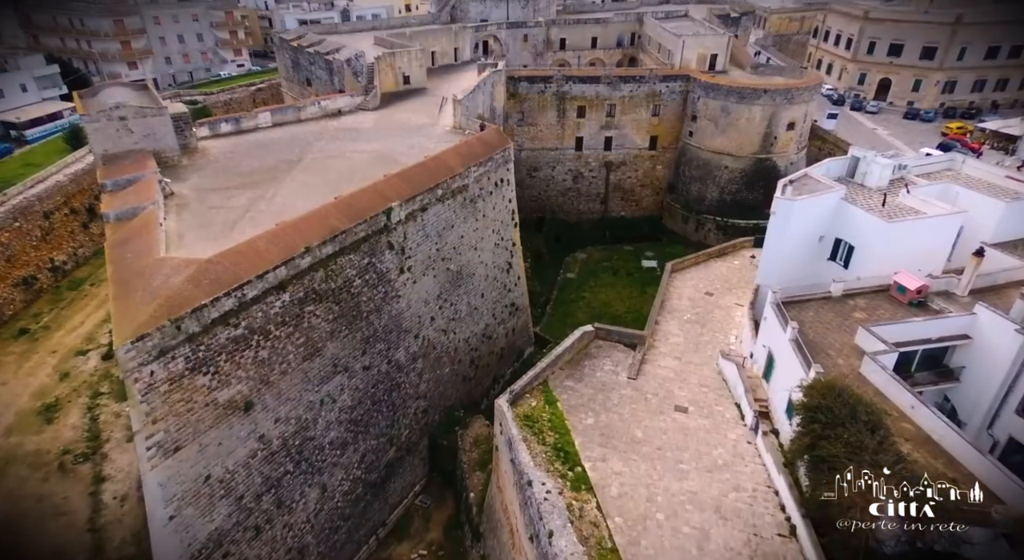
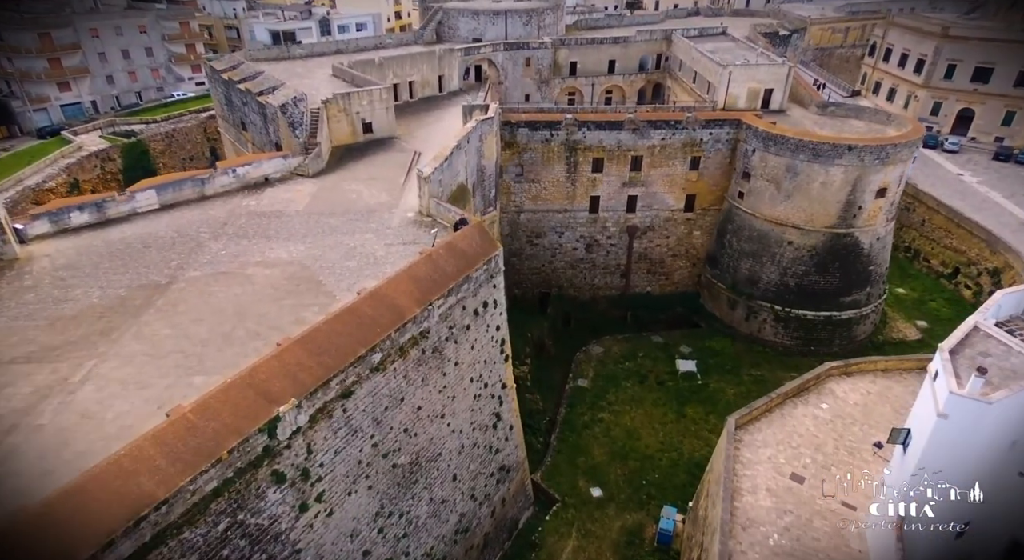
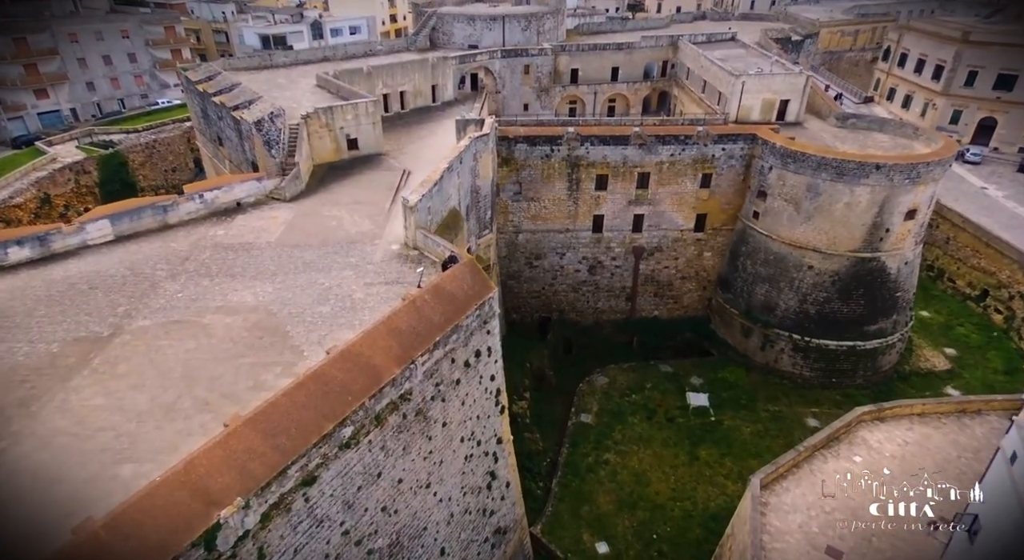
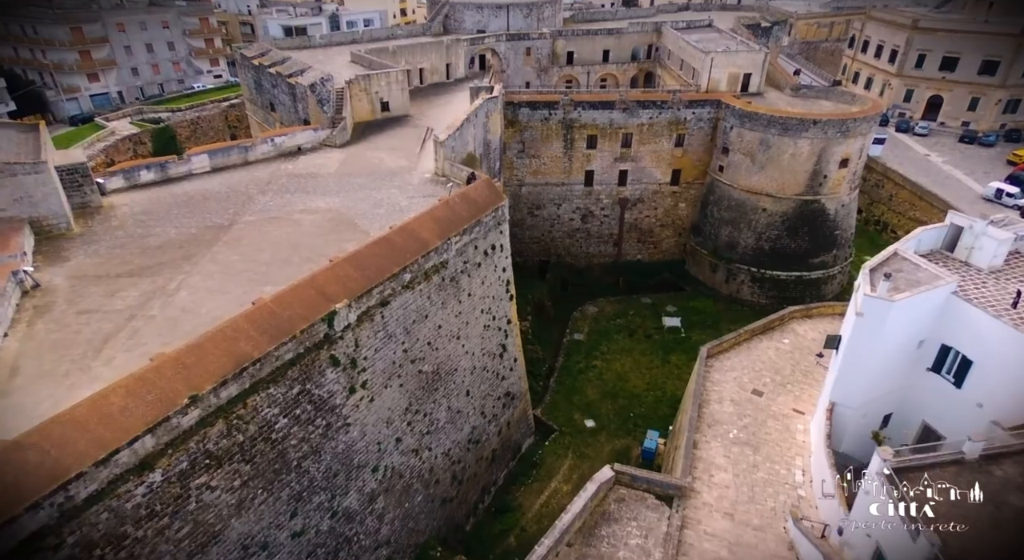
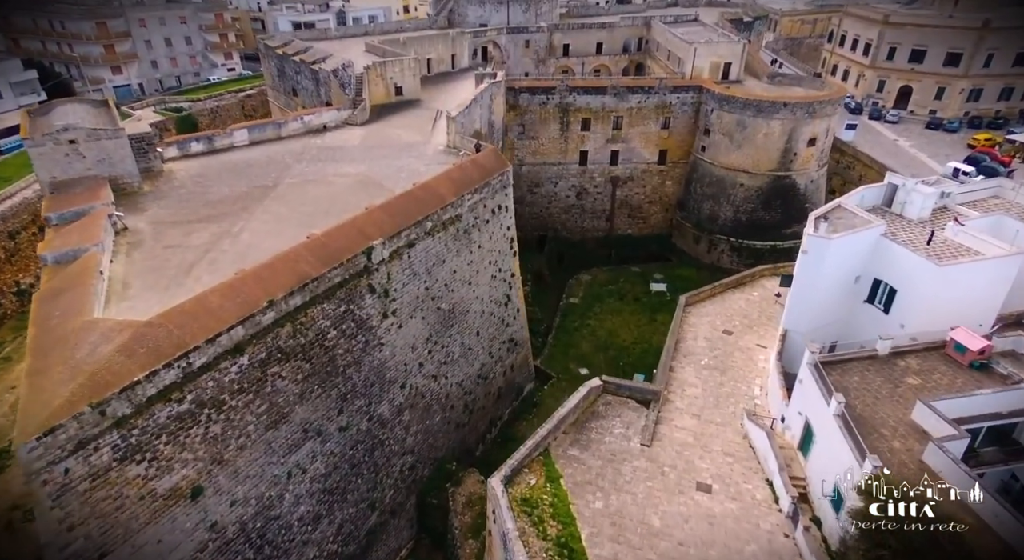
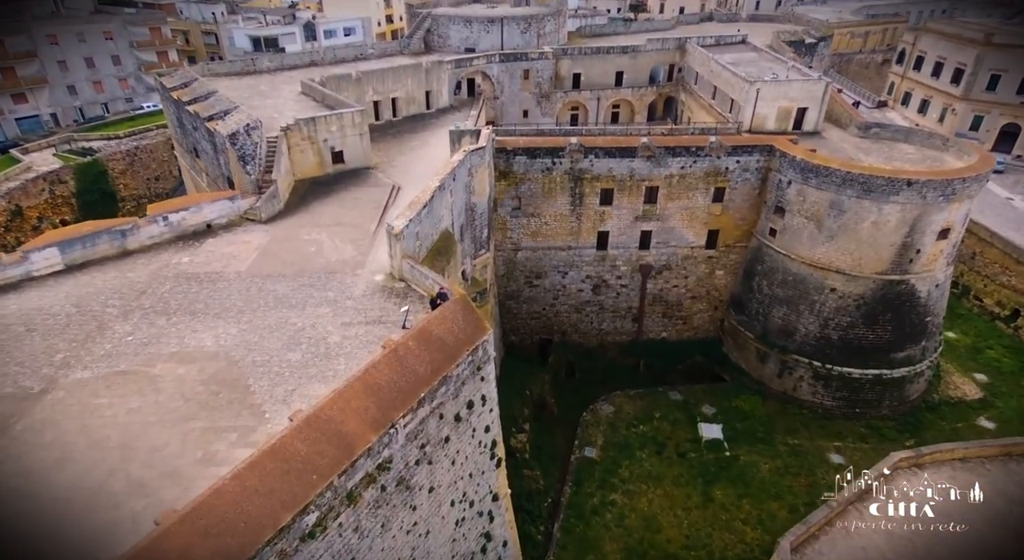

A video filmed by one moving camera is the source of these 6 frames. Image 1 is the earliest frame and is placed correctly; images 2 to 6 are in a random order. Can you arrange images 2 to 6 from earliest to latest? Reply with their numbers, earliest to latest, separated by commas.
5, 4, 2, 3, 6
